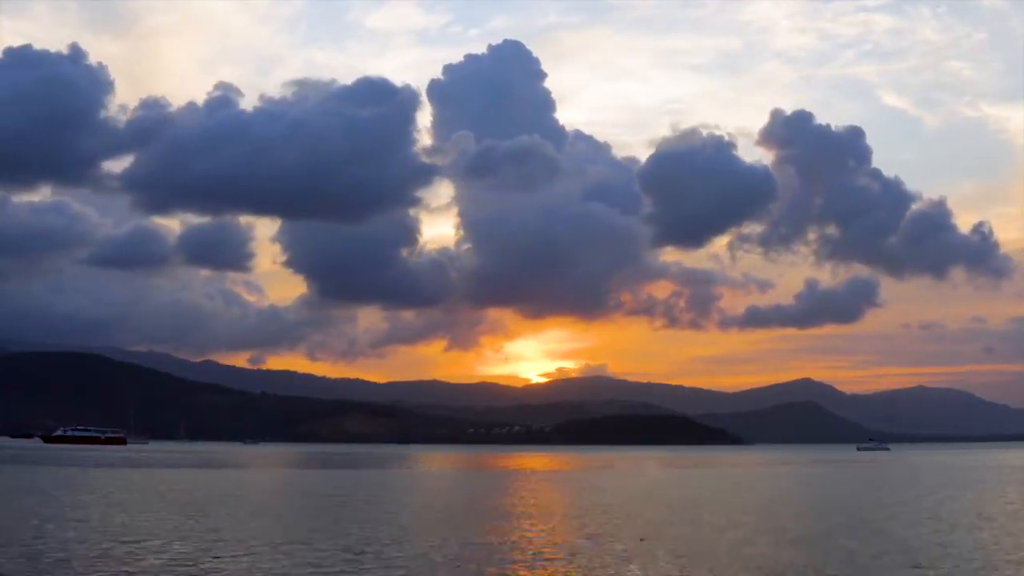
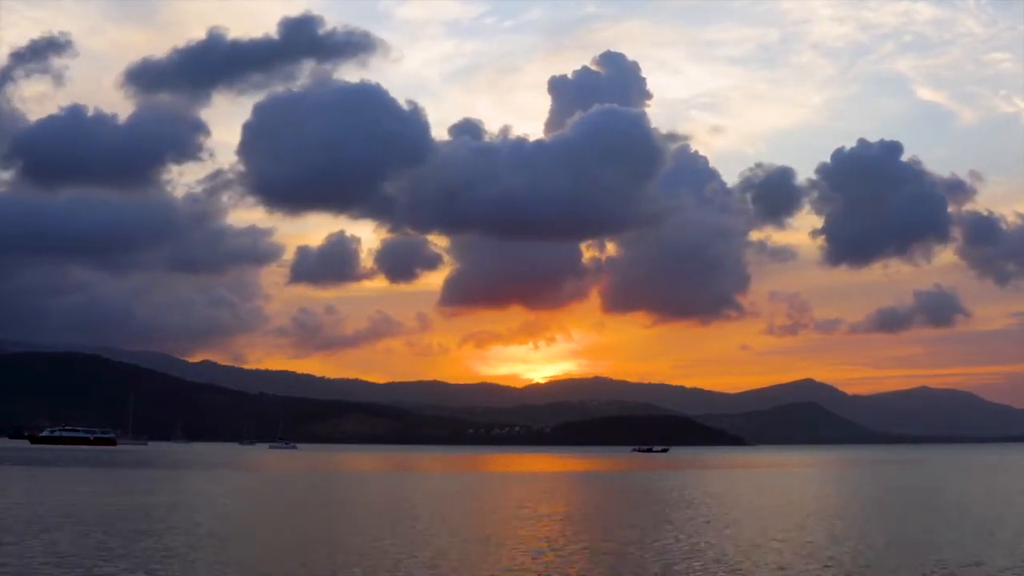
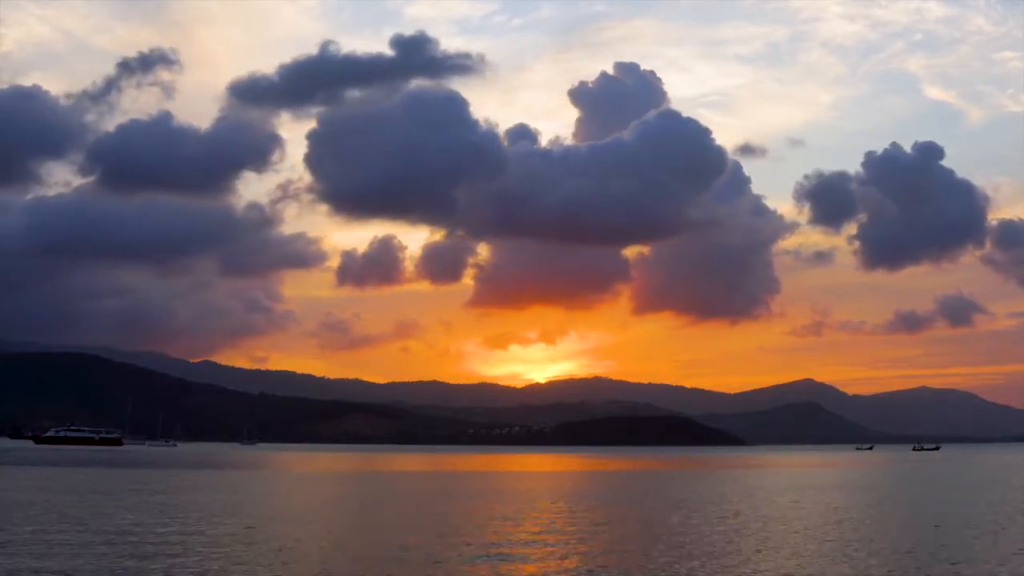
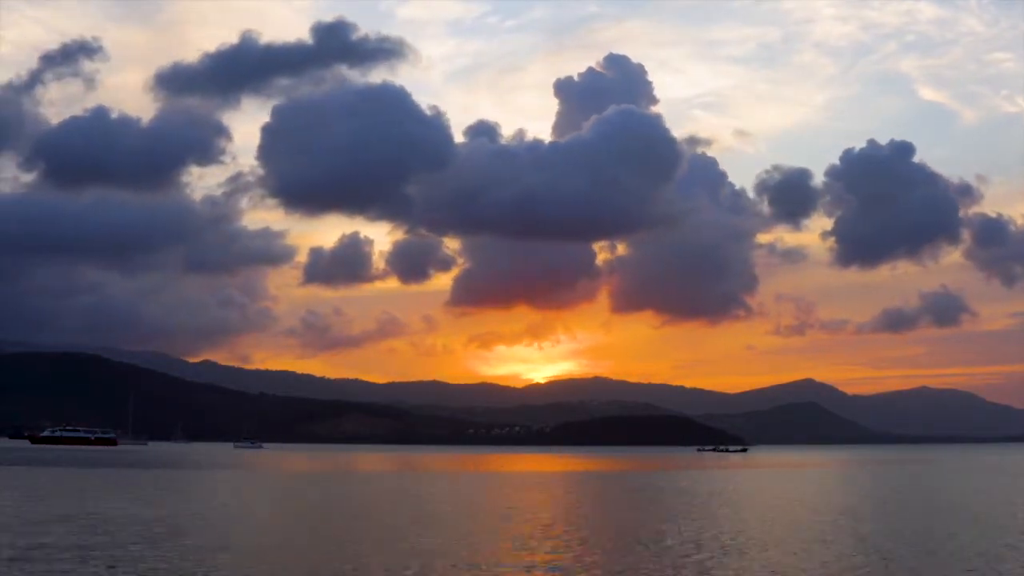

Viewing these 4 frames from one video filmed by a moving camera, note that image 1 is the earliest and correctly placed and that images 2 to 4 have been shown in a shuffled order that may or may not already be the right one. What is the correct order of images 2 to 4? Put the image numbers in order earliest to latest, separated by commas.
2, 4, 3
